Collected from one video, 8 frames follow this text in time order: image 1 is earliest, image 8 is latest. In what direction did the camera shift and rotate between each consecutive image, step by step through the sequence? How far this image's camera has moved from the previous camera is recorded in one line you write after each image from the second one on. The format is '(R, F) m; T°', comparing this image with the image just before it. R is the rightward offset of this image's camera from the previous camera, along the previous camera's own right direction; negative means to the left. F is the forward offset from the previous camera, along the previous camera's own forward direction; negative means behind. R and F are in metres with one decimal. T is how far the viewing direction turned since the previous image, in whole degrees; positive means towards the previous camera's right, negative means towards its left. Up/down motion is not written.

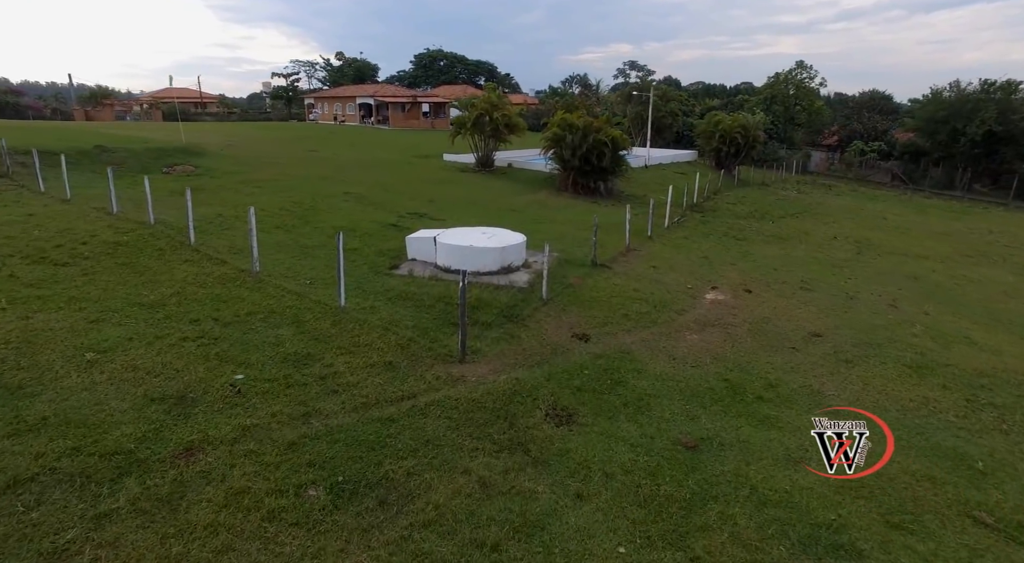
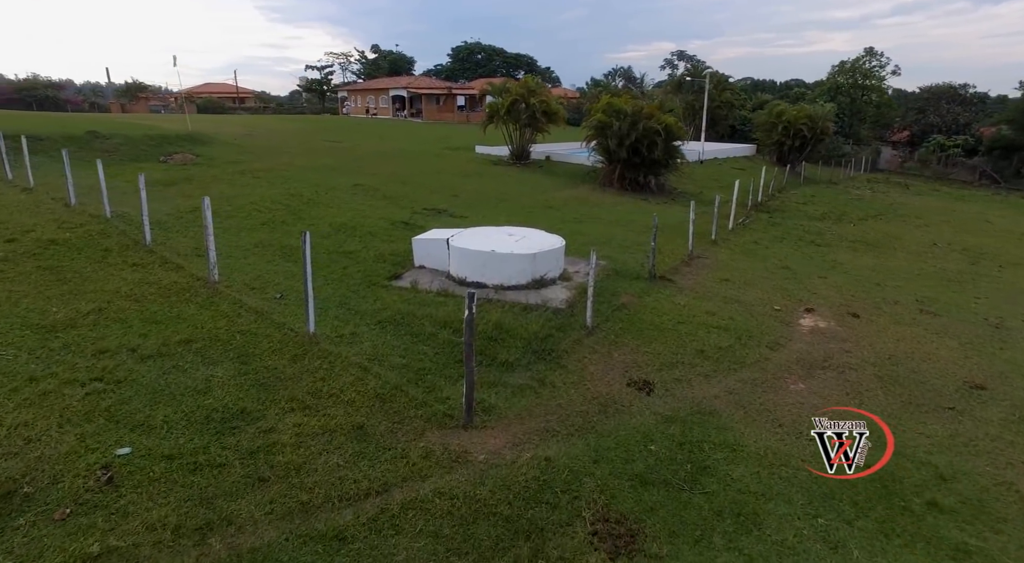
(0.0, +2.6) m; -3°
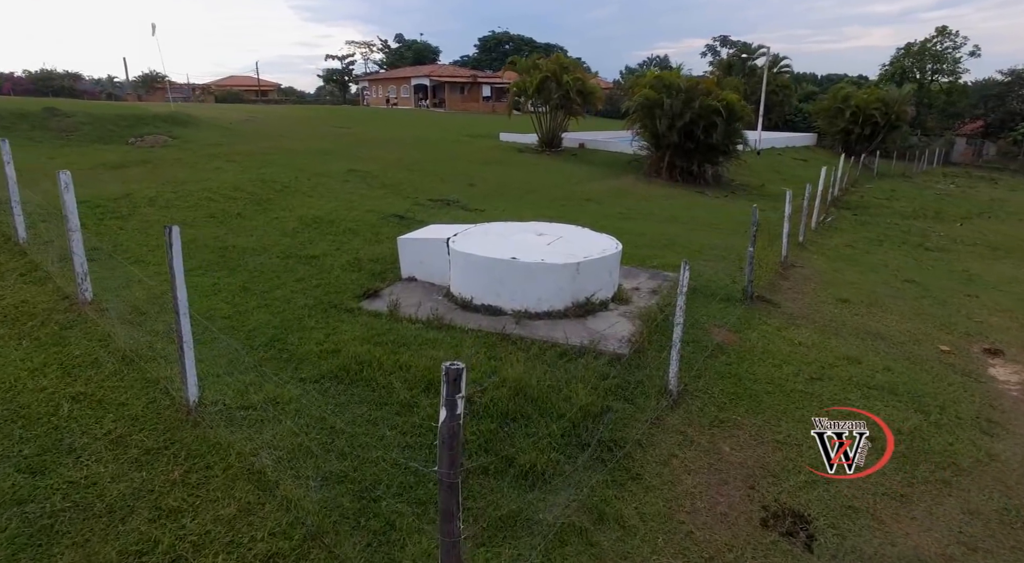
(0.0, +3.1) m; -2°
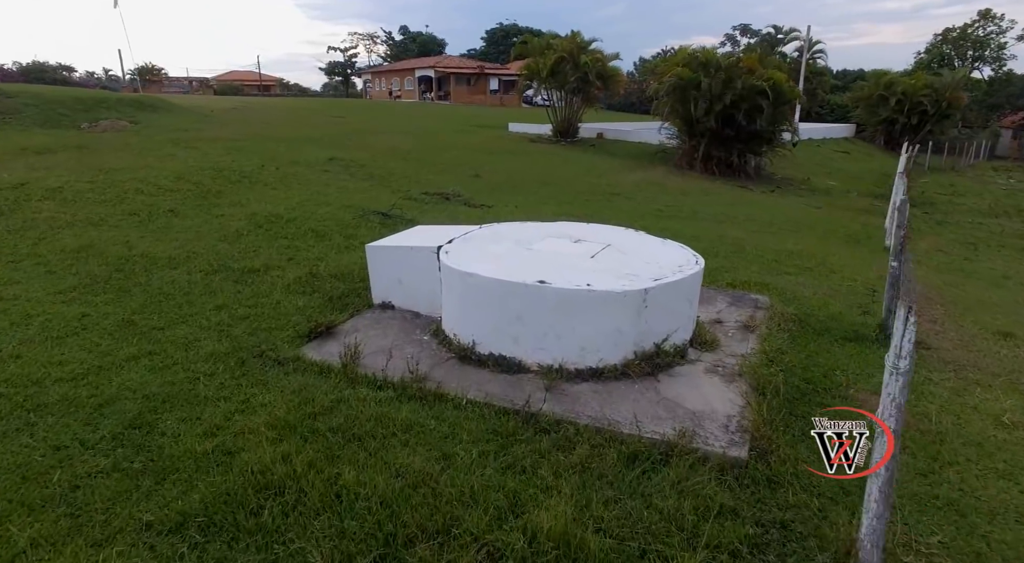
(-0.1, +2.3) m; -1°
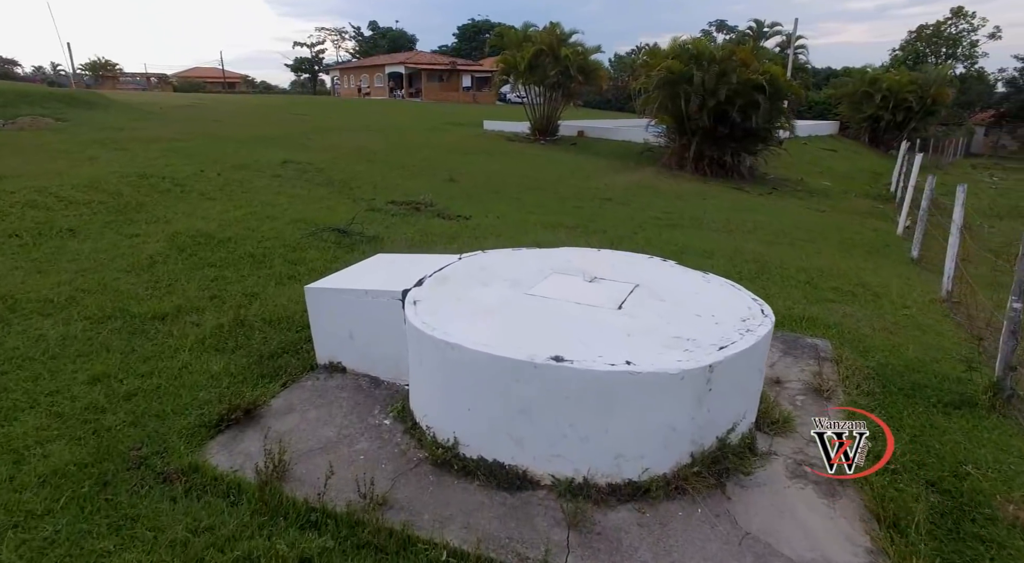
(-0.1, +1.2) m; +2°
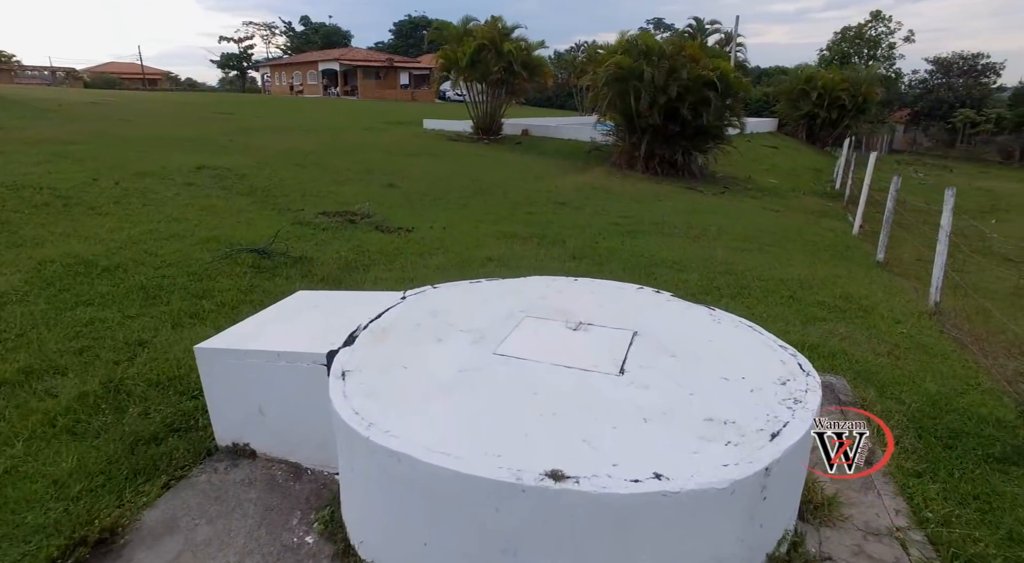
(-0.1, +0.8) m; +5°
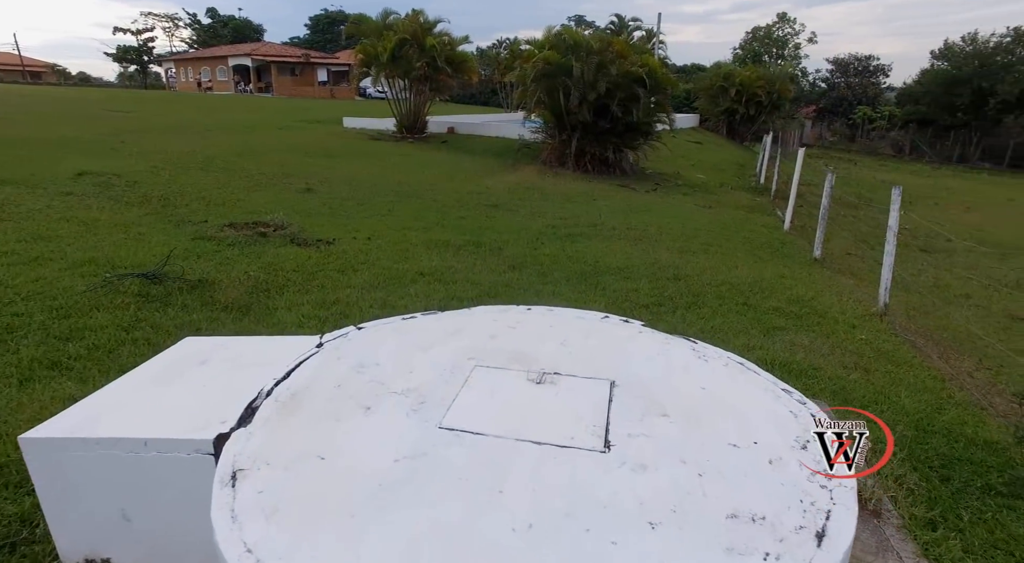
(-0.1, +0.5) m; +6°
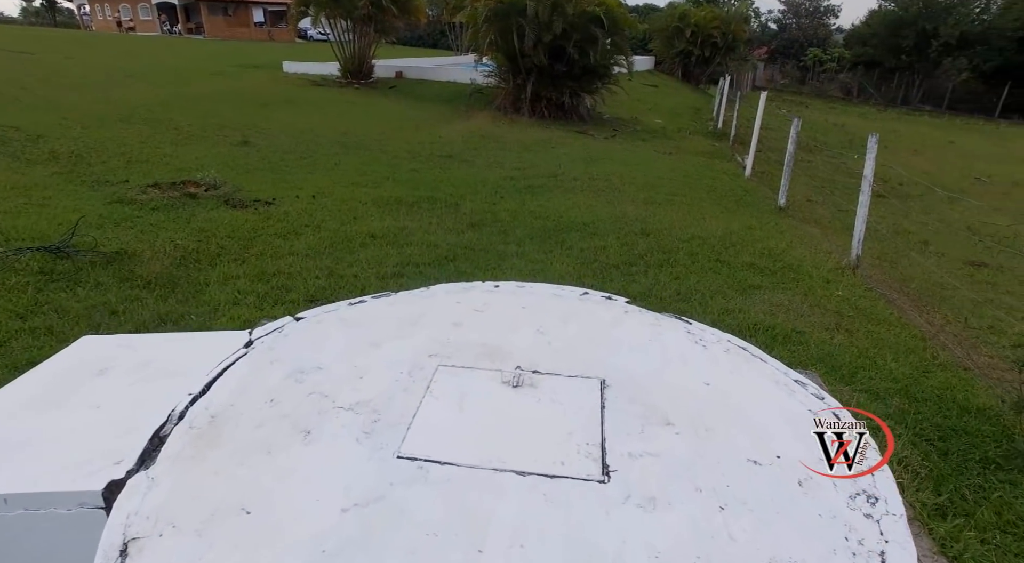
(0.0, +0.4) m; +4°
